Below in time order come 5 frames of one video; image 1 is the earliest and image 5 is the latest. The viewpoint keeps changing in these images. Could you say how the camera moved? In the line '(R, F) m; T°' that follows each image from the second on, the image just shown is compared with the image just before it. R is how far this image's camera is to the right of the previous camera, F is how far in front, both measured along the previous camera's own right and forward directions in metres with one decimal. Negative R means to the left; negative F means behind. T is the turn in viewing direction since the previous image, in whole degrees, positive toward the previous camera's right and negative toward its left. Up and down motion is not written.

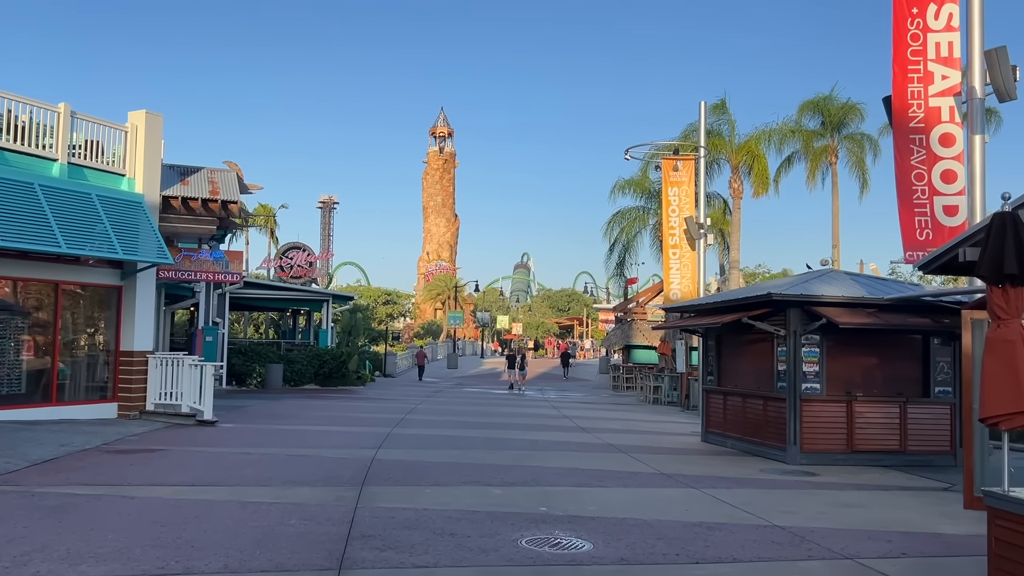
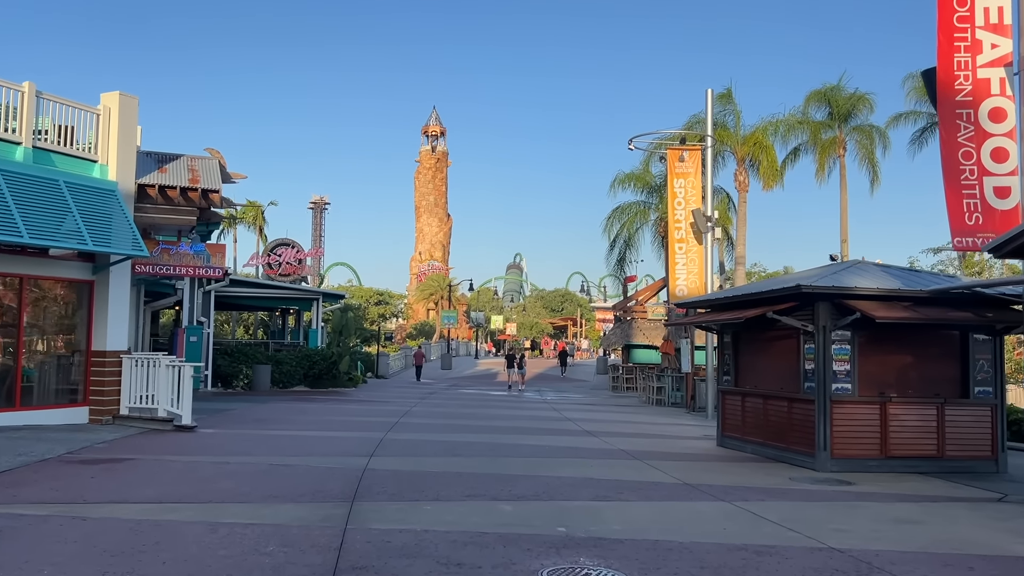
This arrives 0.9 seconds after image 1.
(-0.2, +1.0) m; +1°
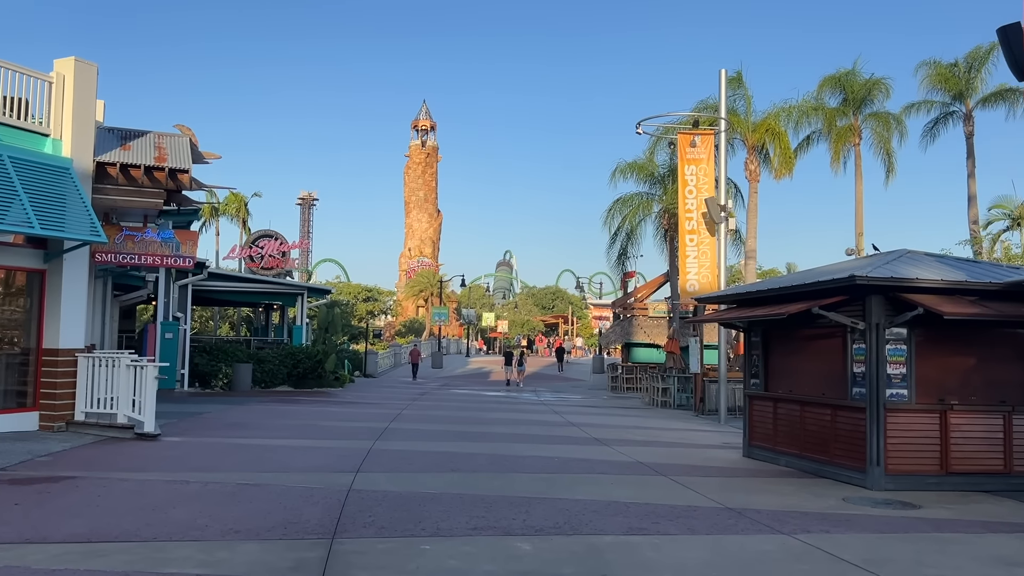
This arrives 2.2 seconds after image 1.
(-0.2, +1.5) m; +1°
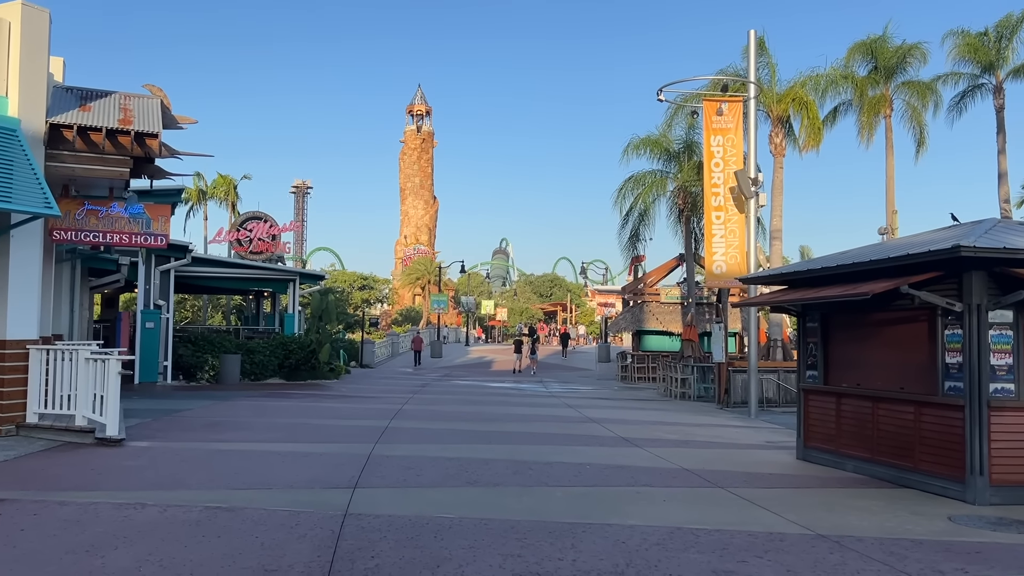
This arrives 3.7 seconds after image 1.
(-0.3, +1.7) m; 0°
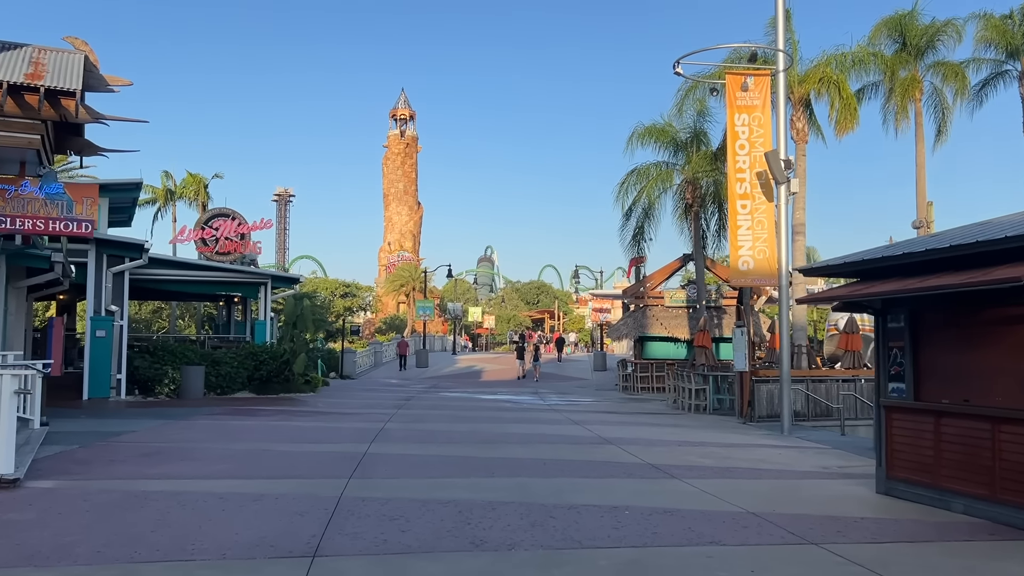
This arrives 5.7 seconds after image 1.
(-0.3, +2.3) m; +1°
